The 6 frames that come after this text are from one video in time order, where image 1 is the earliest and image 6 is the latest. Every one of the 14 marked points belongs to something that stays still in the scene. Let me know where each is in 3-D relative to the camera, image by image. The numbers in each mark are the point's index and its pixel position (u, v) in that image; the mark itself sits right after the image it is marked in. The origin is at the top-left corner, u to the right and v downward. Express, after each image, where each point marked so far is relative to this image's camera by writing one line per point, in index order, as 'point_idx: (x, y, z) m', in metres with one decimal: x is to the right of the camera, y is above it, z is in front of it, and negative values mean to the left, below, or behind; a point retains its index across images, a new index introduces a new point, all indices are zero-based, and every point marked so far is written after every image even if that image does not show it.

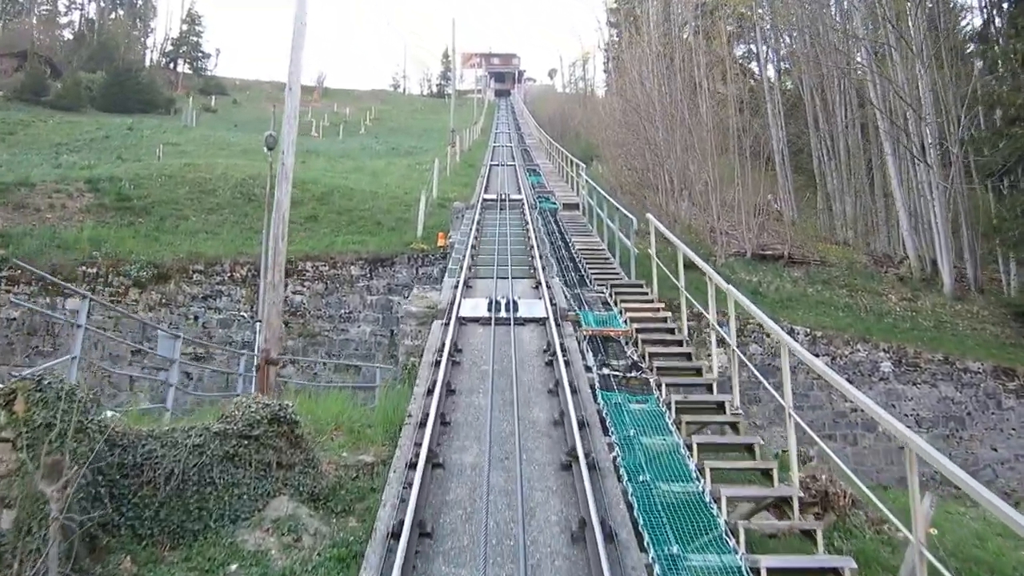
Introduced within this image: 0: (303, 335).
0: (-2.8, -0.6, +12.8) m
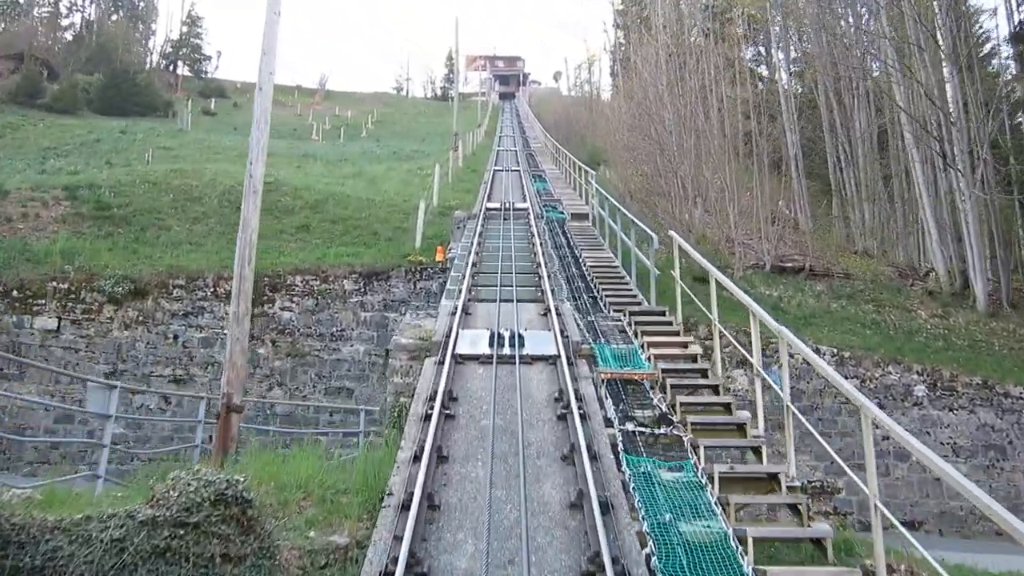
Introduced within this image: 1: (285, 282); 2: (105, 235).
0: (-2.8, -0.9, +11.9) m
1: (-3.0, +0.1, +12.4) m
2: (-5.6, +0.7, +13.0) m
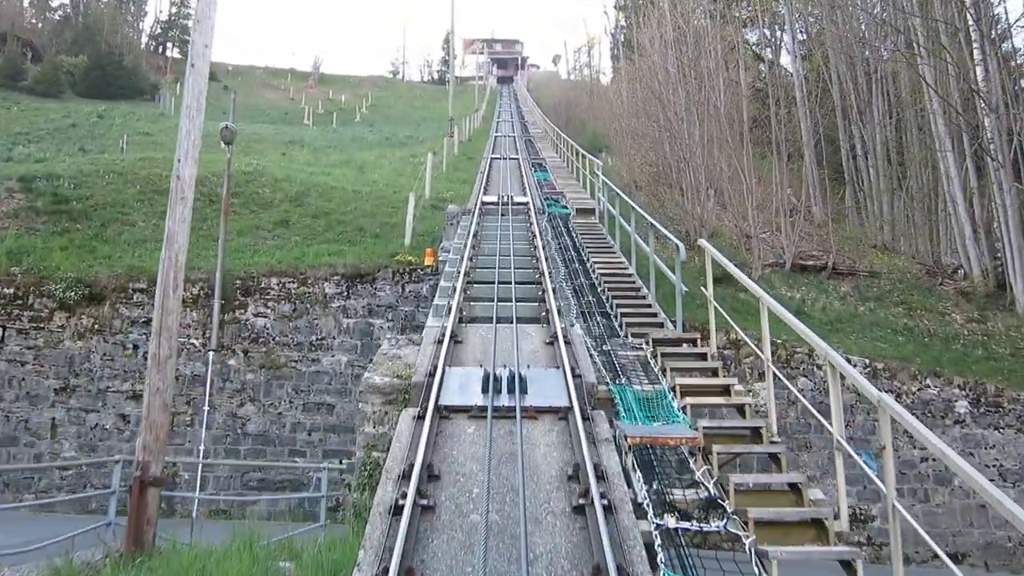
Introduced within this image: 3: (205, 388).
0: (-2.8, -0.9, +10.7) m
1: (-3.0, 0.0, +11.2) m
2: (-5.6, +0.7, +11.7) m
3: (-3.4, -1.1, +10.5) m
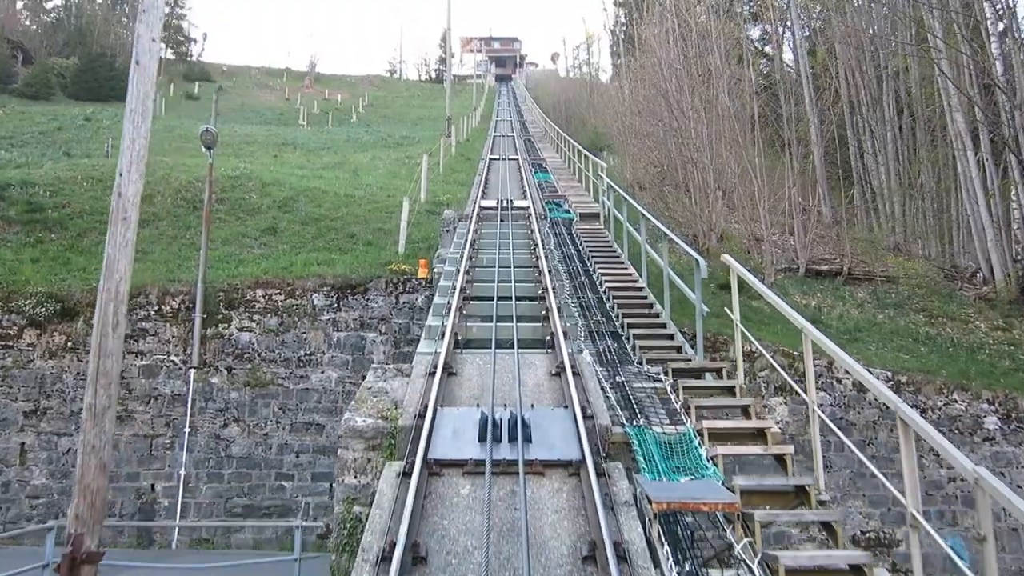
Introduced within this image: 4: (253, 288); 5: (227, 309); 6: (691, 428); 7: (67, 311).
0: (-2.8, -1.0, +10.0) m
1: (-3.0, -0.1, +10.6) m
2: (-5.6, +0.5, +11.1) m
3: (-3.4, -1.3, +9.9) m
4: (-2.9, 0.0, +10.7) m
5: (-3.2, -0.2, +10.5) m
6: (+0.8, -0.7, +4.4) m
7: (-4.7, -0.2, +9.9) m
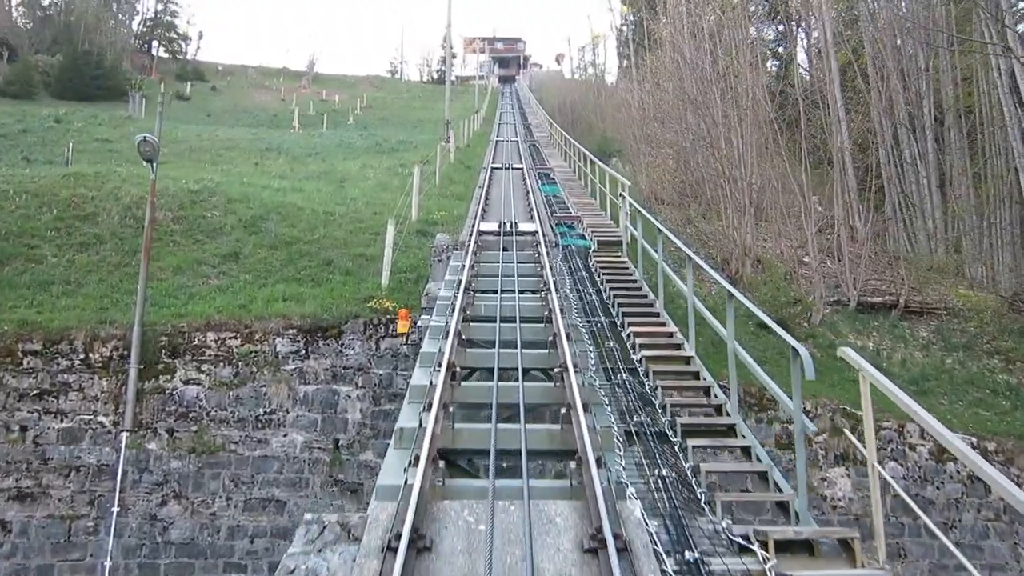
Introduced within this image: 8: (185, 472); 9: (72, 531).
0: (-2.8, -1.4, +8.2) m
1: (-3.0, -0.5, +8.7) m
2: (-5.6, +0.2, +9.2) m
3: (-3.4, -1.7, +8.0) m
4: (-2.9, -0.4, +8.8) m
5: (-3.1, -0.6, +8.6) m
6: (+0.9, -1.1, +2.6) m
7: (-4.6, -0.6, +8.0) m
8: (-2.8, -1.6, +8.1) m
9: (-3.7, -2.0, +7.8) m
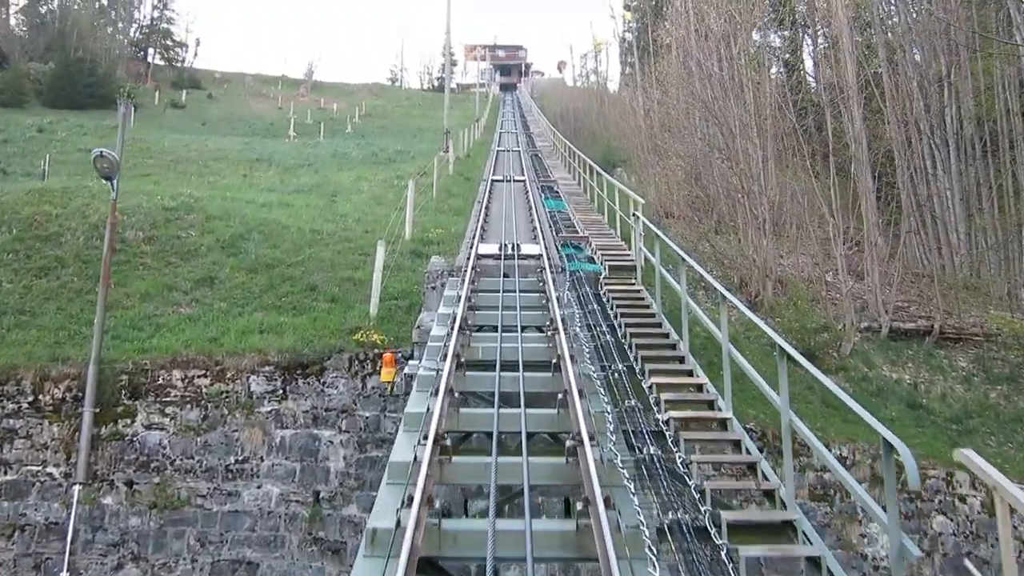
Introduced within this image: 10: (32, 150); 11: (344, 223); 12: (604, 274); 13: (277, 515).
0: (-2.7, -1.7, +7.3) m
1: (-3.0, -0.8, +7.8) m
2: (-5.6, -0.1, +8.3) m
3: (-3.4, -1.9, +7.1) m
4: (-2.9, -0.7, +7.9) m
5: (-3.1, -0.9, +7.7) m
6: (+0.9, -1.3, +1.6) m
7: (-4.6, -0.9, +7.1) m
8: (-2.8, -1.9, +7.2) m
9: (-3.7, -2.3, +6.9) m
10: (-9.8, +2.8, +19.2) m
11: (-2.2, +0.9, +12.4) m
12: (+0.9, +0.2, +9.4) m
13: (-1.8, -1.8, +7.4) m
